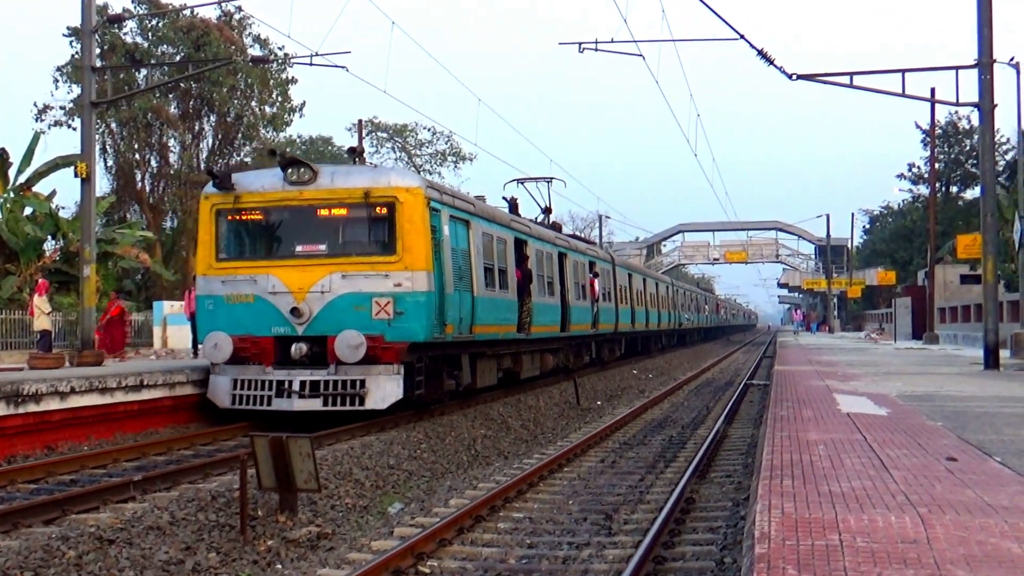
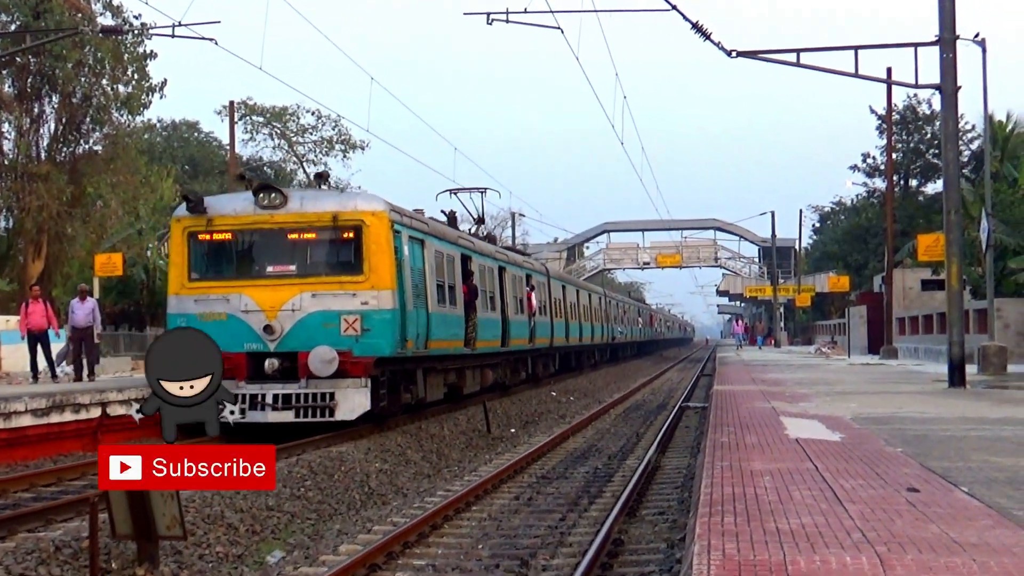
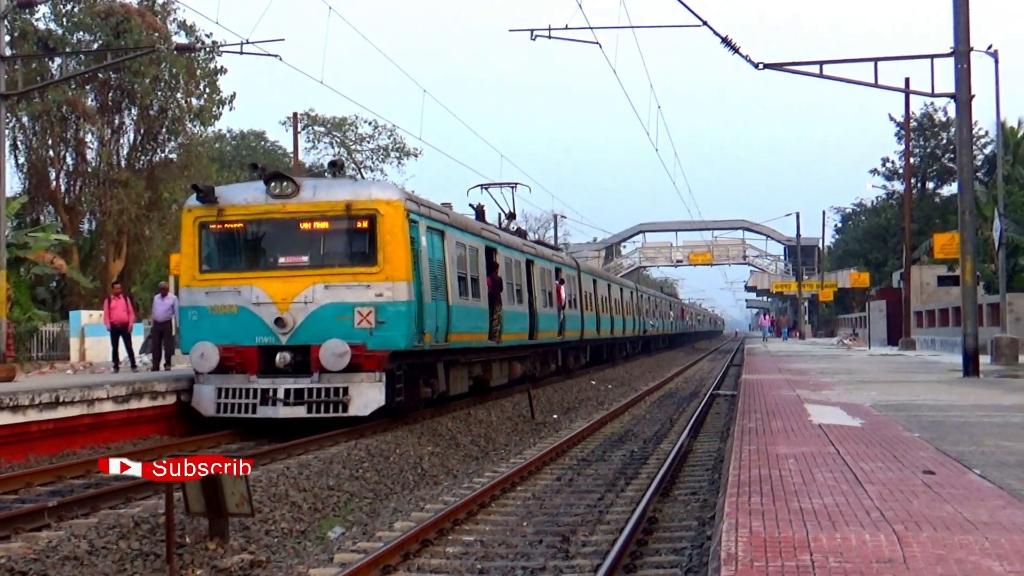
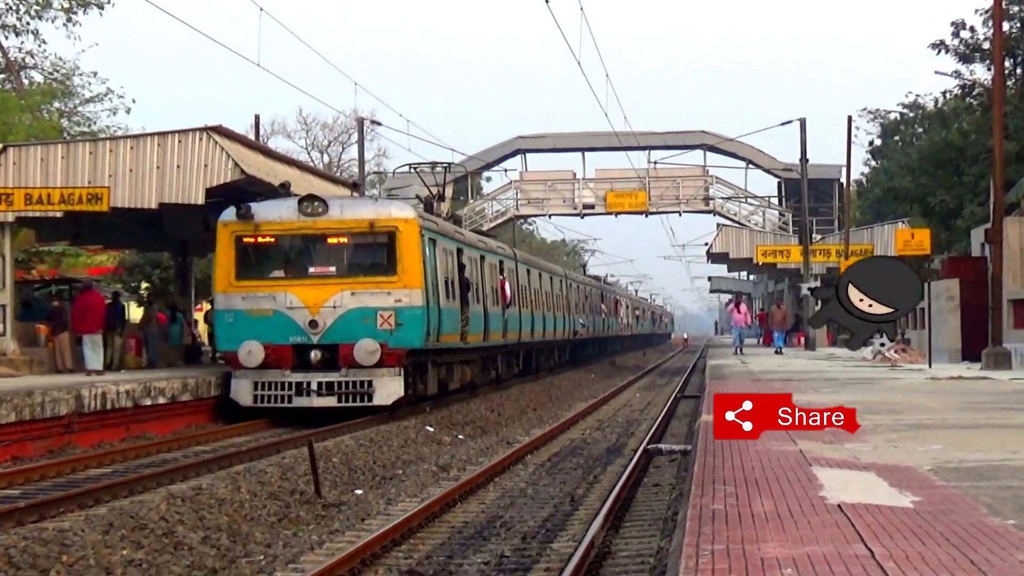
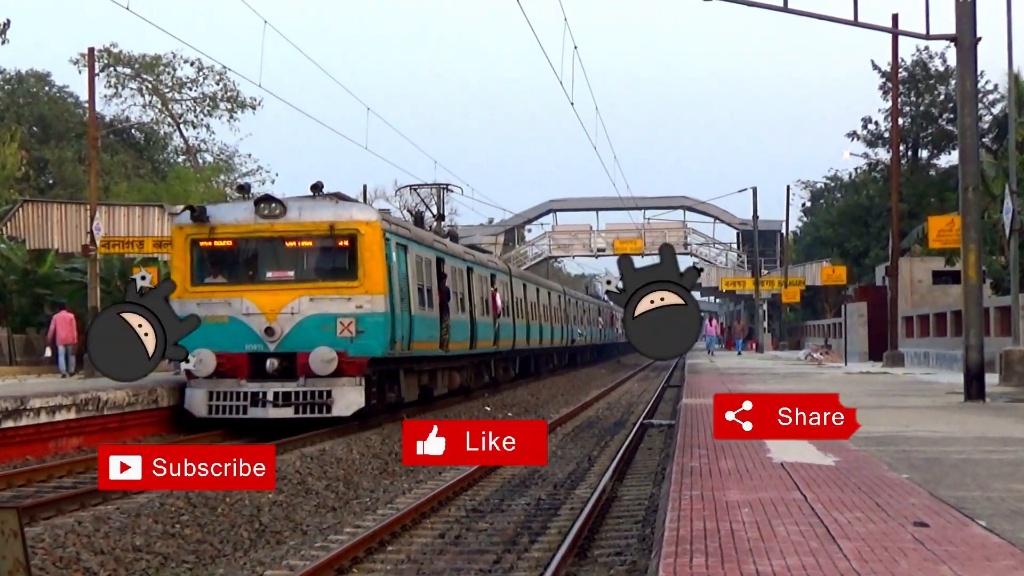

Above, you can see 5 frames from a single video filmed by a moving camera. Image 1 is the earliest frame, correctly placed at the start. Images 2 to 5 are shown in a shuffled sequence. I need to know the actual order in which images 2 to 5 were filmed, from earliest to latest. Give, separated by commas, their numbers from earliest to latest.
3, 2, 5, 4
